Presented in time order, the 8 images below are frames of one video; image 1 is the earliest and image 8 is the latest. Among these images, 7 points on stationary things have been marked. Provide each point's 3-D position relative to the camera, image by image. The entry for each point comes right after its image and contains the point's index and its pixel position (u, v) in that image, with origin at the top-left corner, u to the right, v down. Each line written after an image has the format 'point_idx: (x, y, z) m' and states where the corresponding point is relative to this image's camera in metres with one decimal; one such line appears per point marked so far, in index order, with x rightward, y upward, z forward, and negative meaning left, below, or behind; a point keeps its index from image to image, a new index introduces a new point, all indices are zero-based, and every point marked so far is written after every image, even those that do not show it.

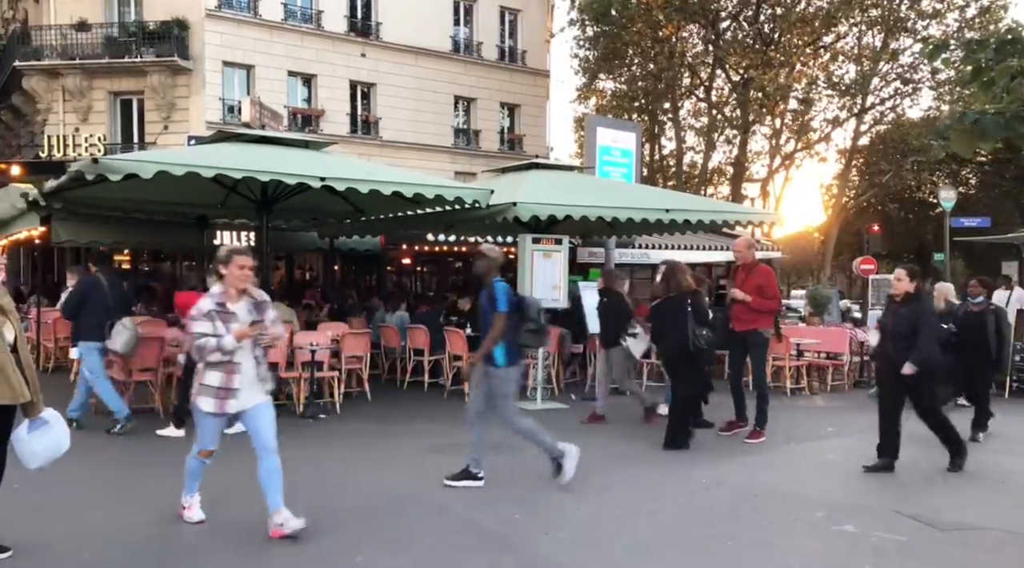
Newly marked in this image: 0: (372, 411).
0: (-1.6, -1.5, +10.0) m
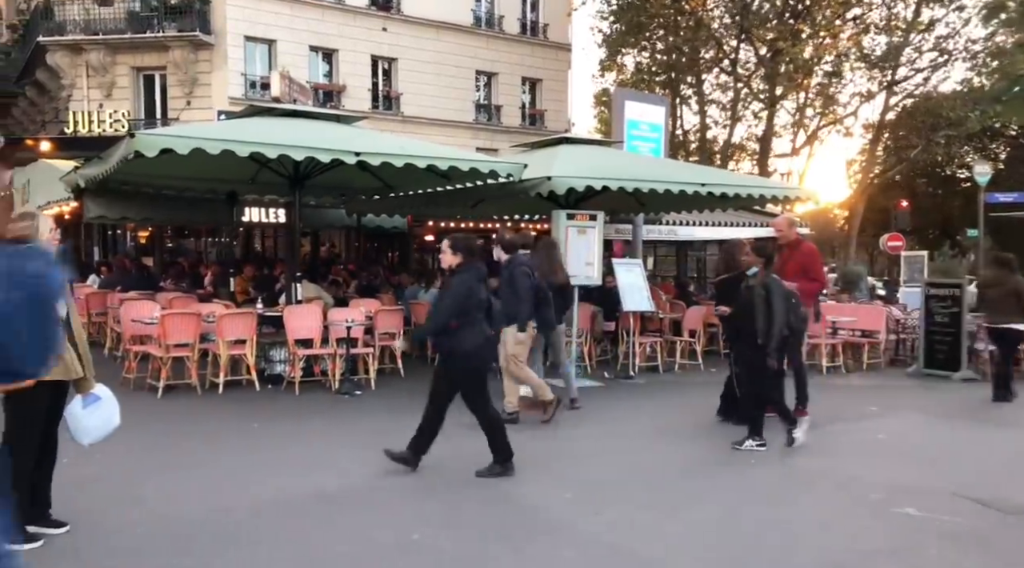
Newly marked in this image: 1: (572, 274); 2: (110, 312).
0: (-1.2, -1.2, +10.0) m
1: (+0.7, +0.1, +9.7) m
2: (-5.3, -0.4, +11.7) m
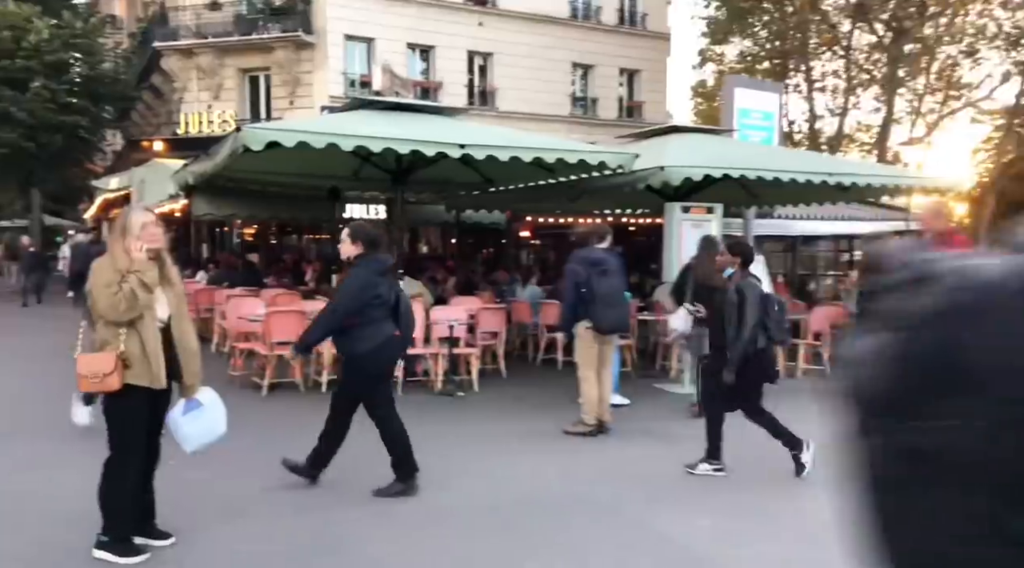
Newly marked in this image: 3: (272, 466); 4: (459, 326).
0: (0.0, -1.2, +9.7) m
1: (+1.8, +0.1, +9.1) m
2: (-3.9, -0.3, +11.8) m
3: (-1.9, -1.4, +6.7) m
4: (-0.6, -0.5, +9.4) m
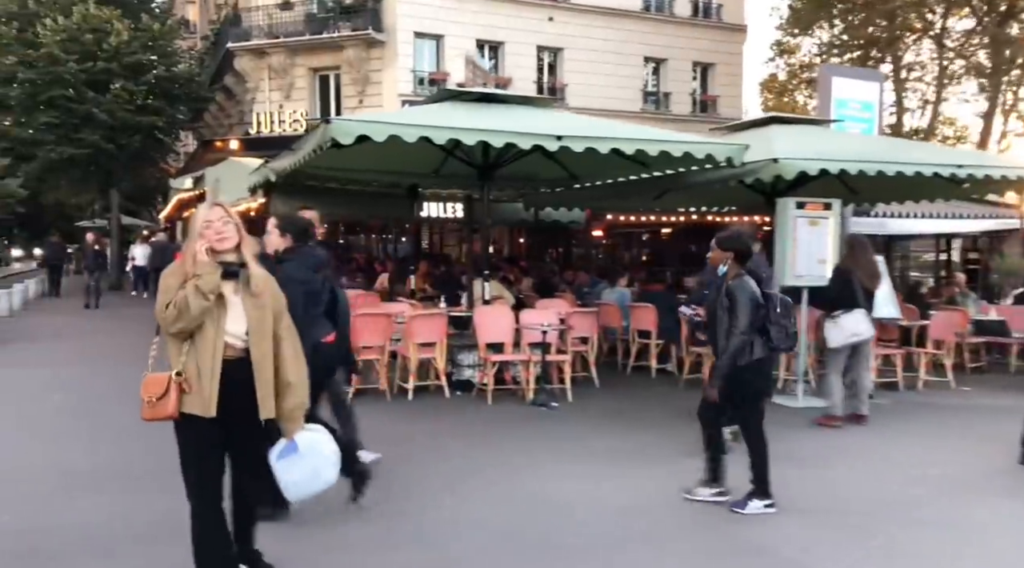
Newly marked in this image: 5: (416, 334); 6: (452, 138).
0: (+0.9, -1.2, +9.1) m
1: (+2.8, +0.1, +8.4) m
2: (-2.8, -0.3, +11.4) m
3: (-1.1, -1.4, +6.3) m
4: (+0.4, -0.5, +8.9) m
5: (-0.9, -0.5, +8.7) m
6: (-0.5, +1.2, +7.4) m
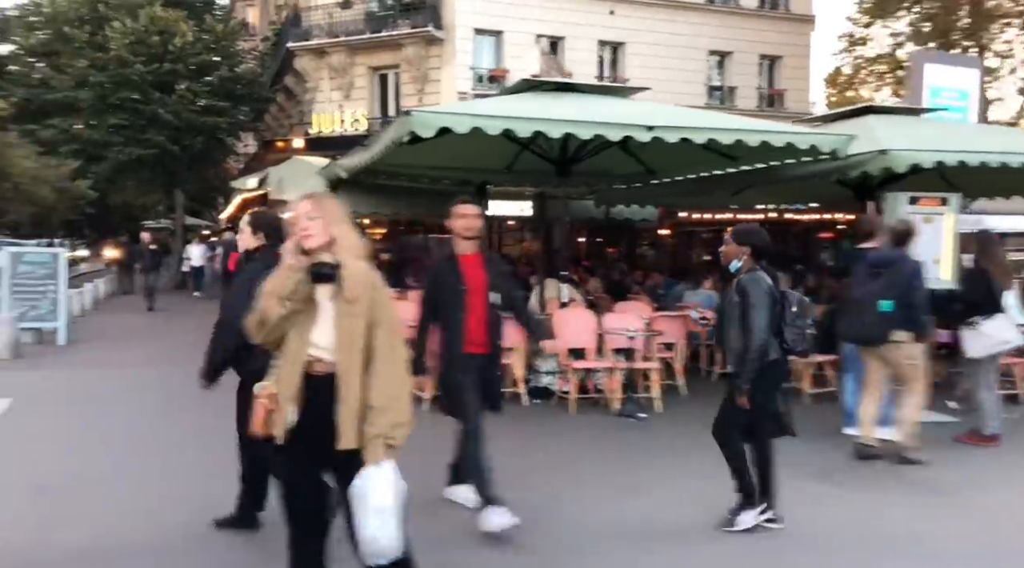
0: (+1.7, -1.2, +8.5) m
1: (+3.5, +0.1, +7.7) m
2: (-1.9, -0.4, +11.1) m
3: (-0.5, -1.5, +5.8) m
4: (+1.2, -0.5, +8.3) m
5: (-0.2, -0.5, +8.2) m
6: (+0.2, +1.2, +6.9) m
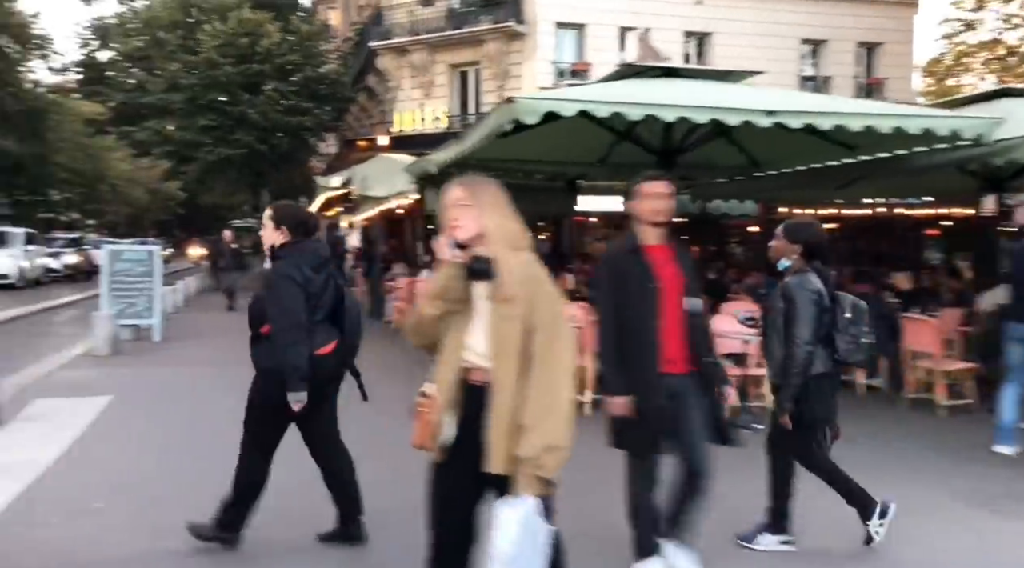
0: (+2.7, -1.2, +7.9) m
1: (+4.4, +0.1, +6.9) m
2: (-0.7, -0.3, +10.8) m
3: (+0.2, -1.5, +5.4) m
4: (+2.1, -0.5, +7.8) m
5: (+0.8, -0.5, +7.8) m
6: (+1.0, +1.2, +6.4) m
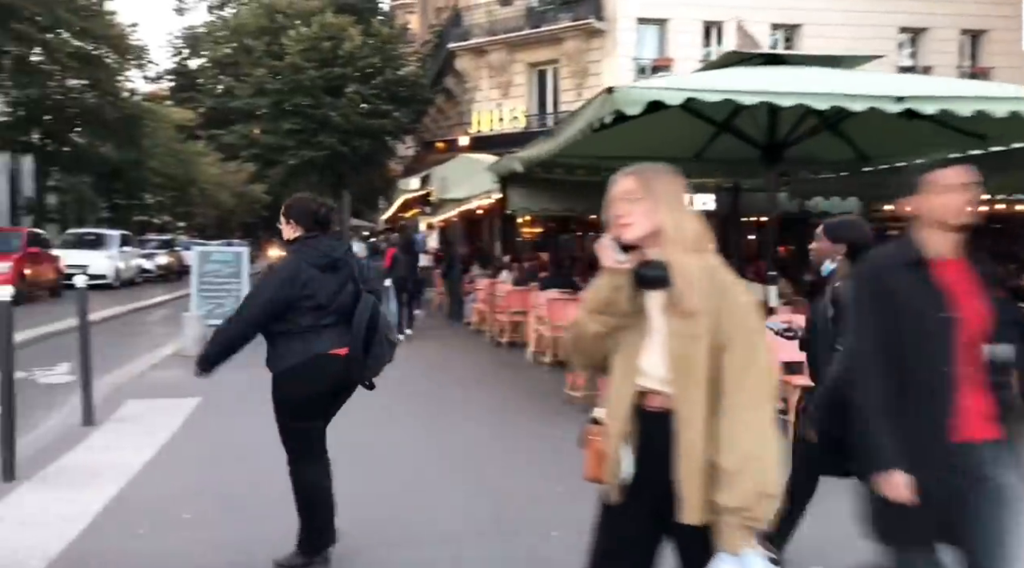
0: (+3.5, -1.2, +7.3) m
1: (+5.1, +0.1, +6.2) m
2: (+0.4, -0.4, +10.4) m
3: (+0.9, -1.5, +5.0) m
4: (+2.9, -0.5, +7.2) m
5: (+1.6, -0.5, +7.3) m
6: (+1.7, +1.2, +5.9) m
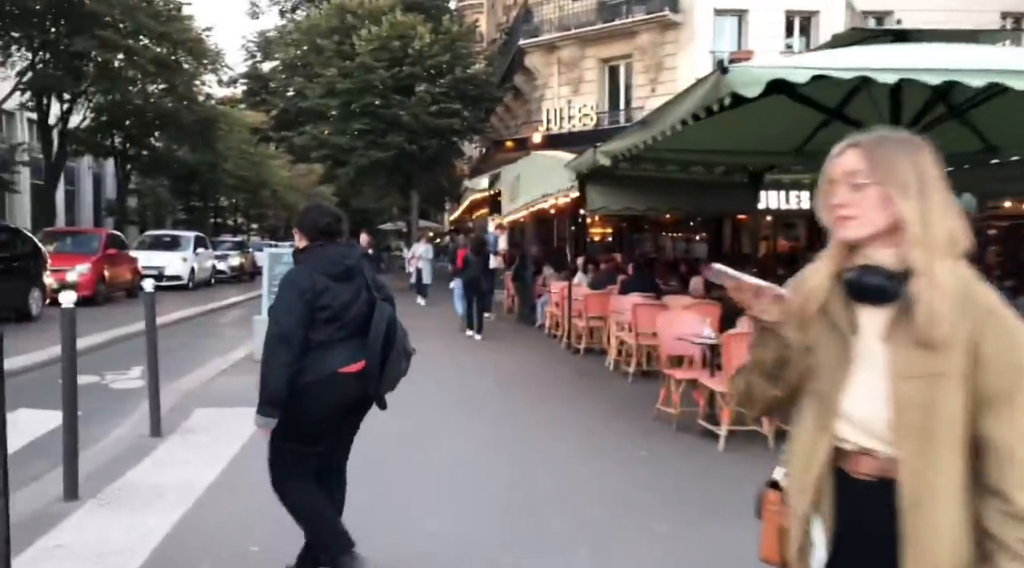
0: (+4.2, -1.3, +6.3) m
1: (+5.7, 0.0, +5.1) m
2: (+1.3, -0.4, +9.7) m
3: (+1.4, -1.5, +4.2) m
4: (+3.6, -0.5, +6.3) m
5: (+2.3, -0.6, +6.5) m
6: (+2.3, +1.2, +5.1) m
